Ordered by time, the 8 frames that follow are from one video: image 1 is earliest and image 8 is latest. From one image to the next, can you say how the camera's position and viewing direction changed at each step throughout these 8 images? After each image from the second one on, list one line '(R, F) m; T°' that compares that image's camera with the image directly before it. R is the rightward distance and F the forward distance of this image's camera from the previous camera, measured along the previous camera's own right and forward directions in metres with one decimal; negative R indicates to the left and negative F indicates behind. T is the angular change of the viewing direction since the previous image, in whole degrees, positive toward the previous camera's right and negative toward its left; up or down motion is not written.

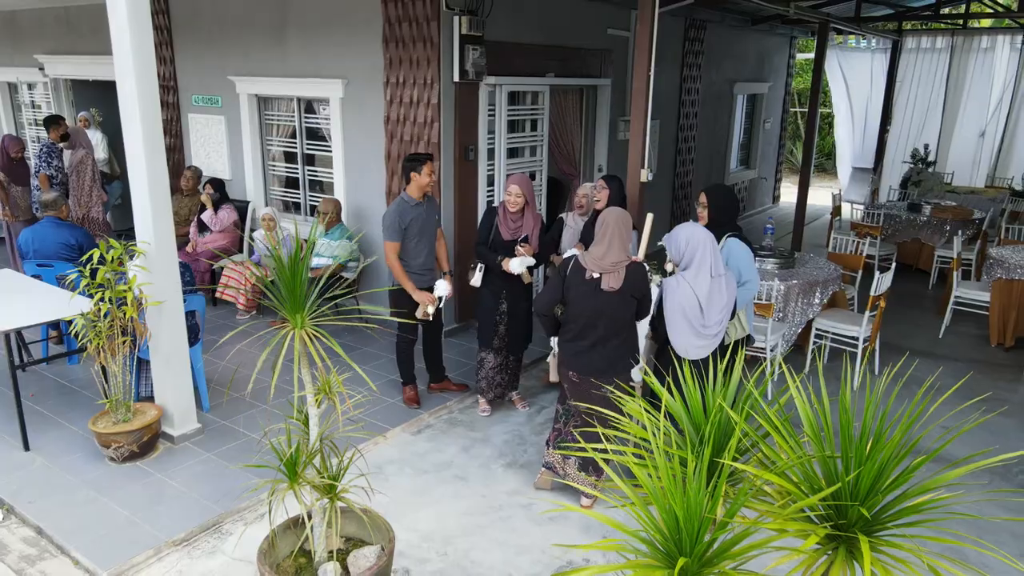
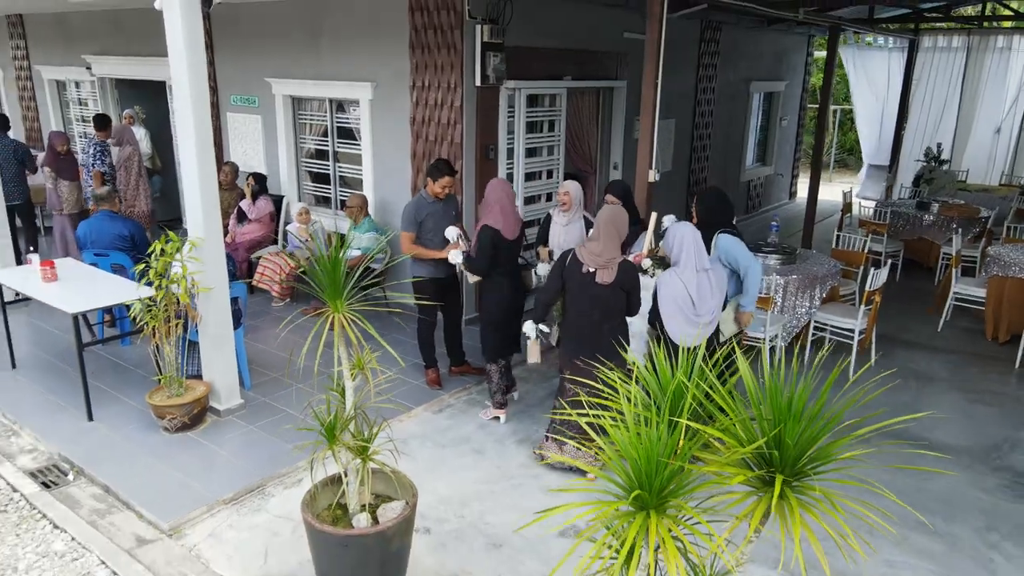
(+0.1, -0.4) m; -2°
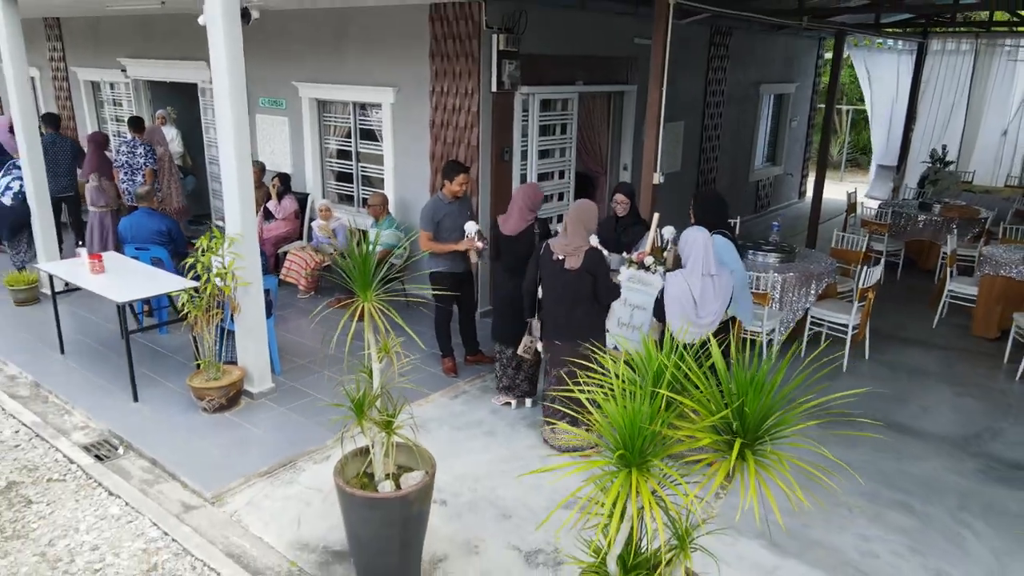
(0.0, -0.3) m; -1°
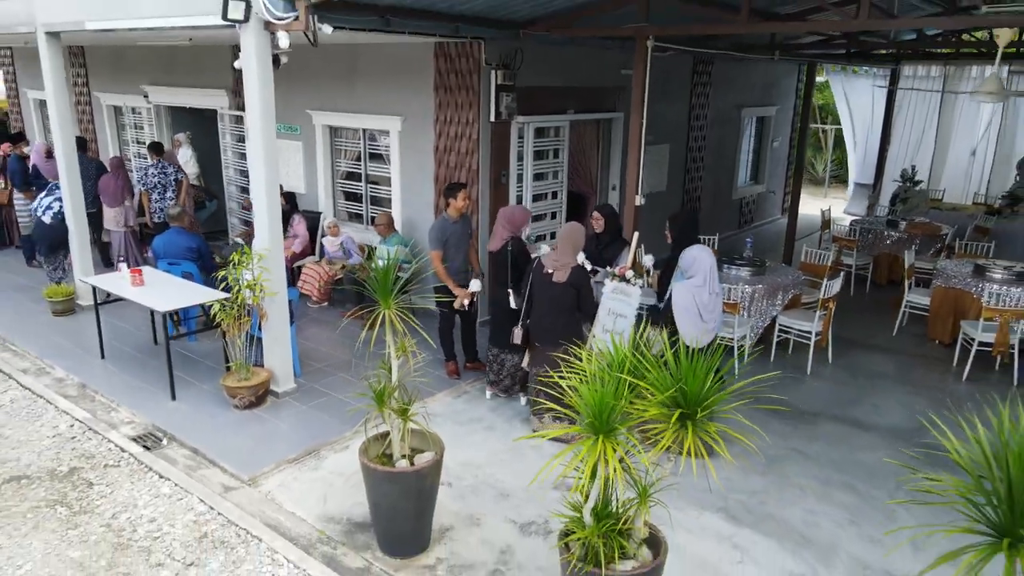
(0.0, -0.6) m; 0°
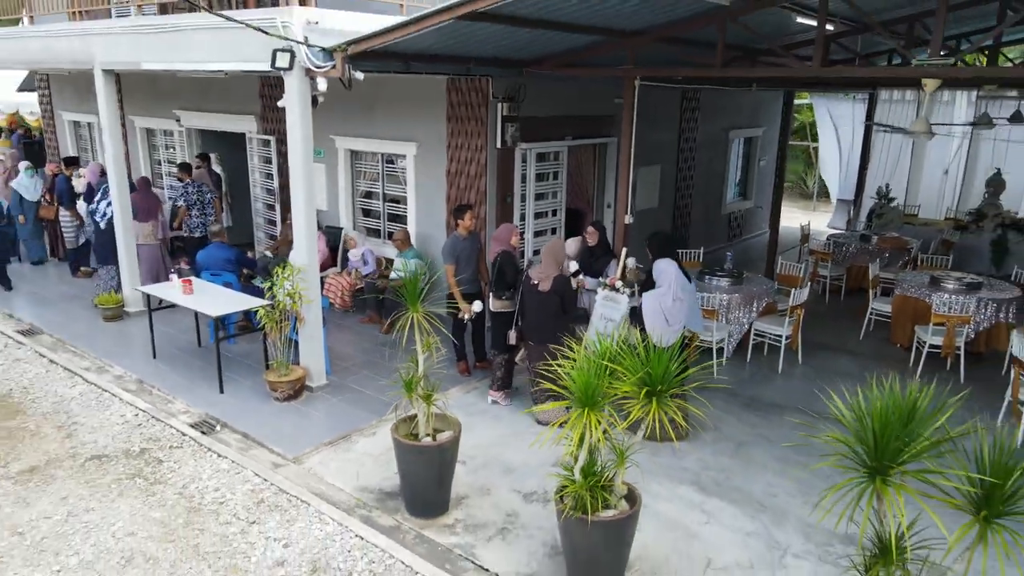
(0.0, -0.8) m; 0°
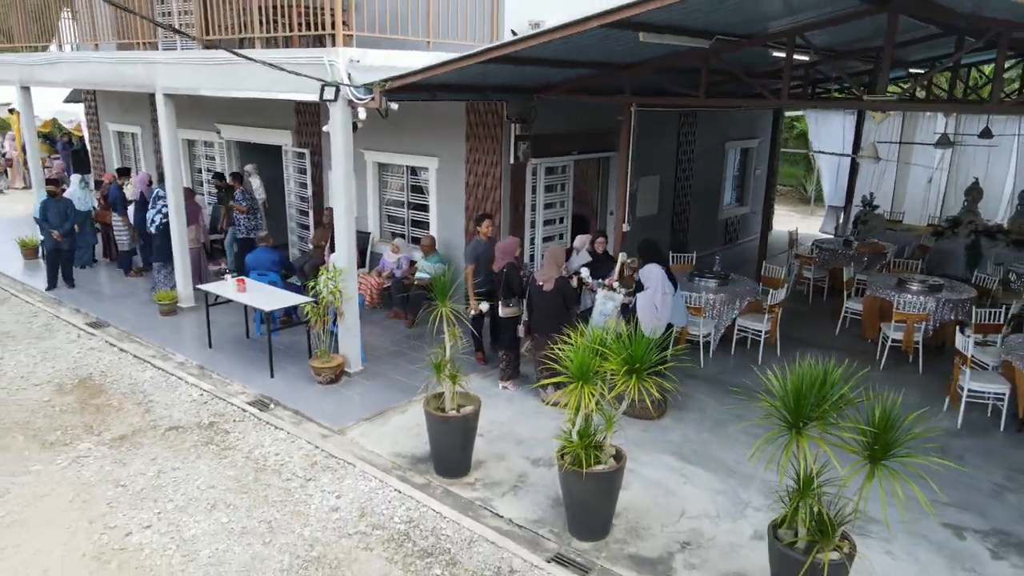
(0.0, -1.0) m; -1°
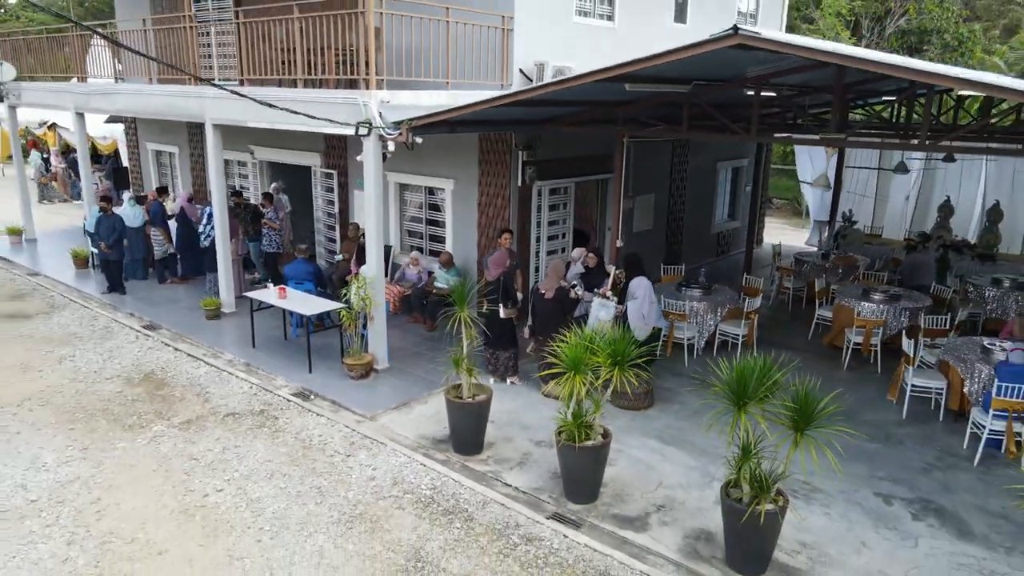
(0.0, -1.1) m; -1°
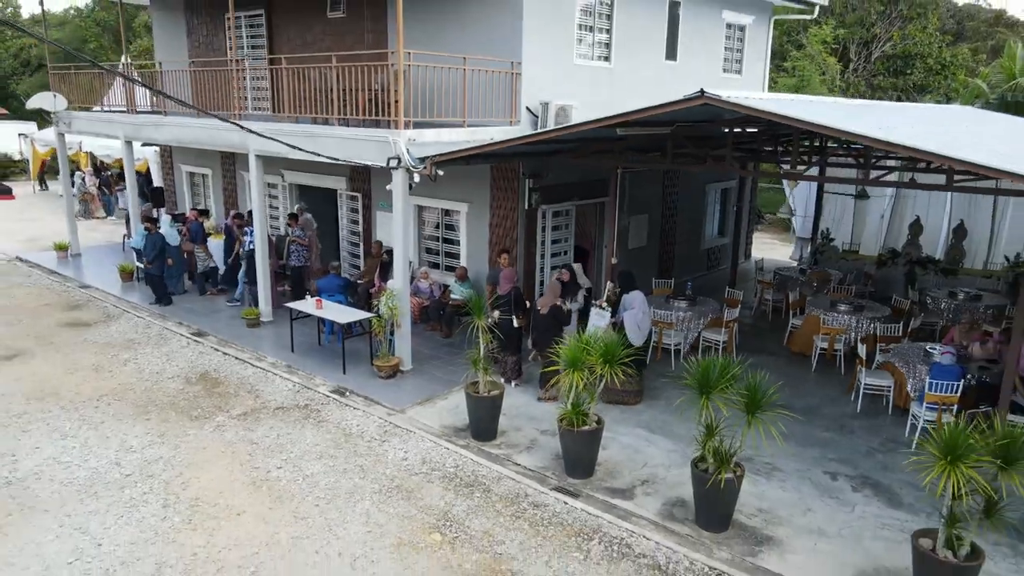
(-0.1, -1.2) m; 0°
